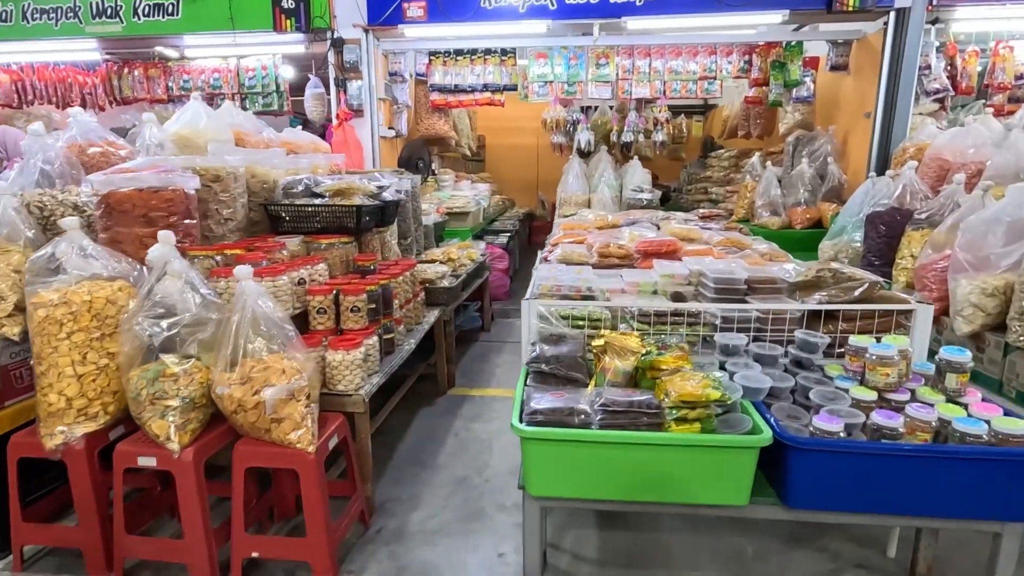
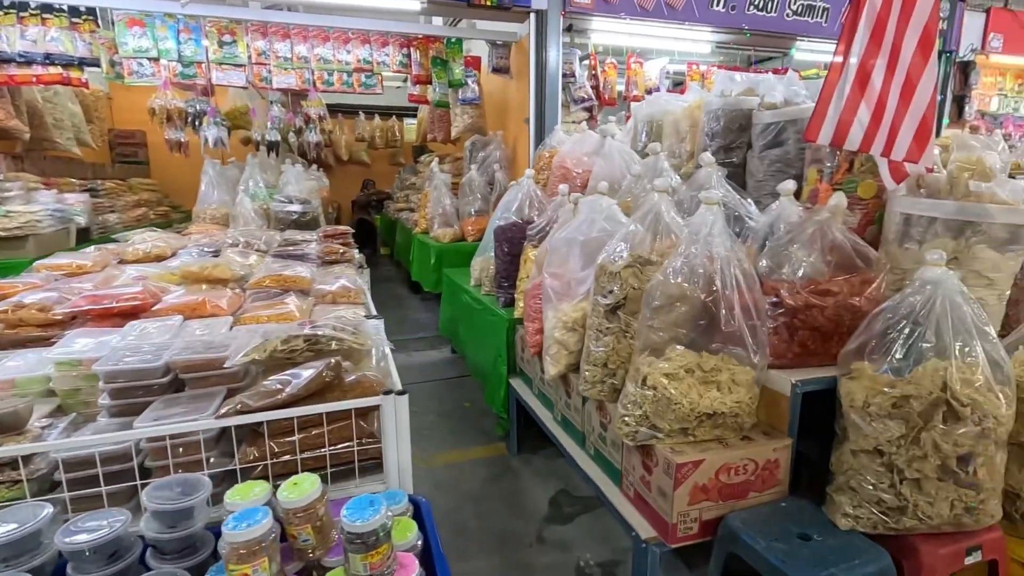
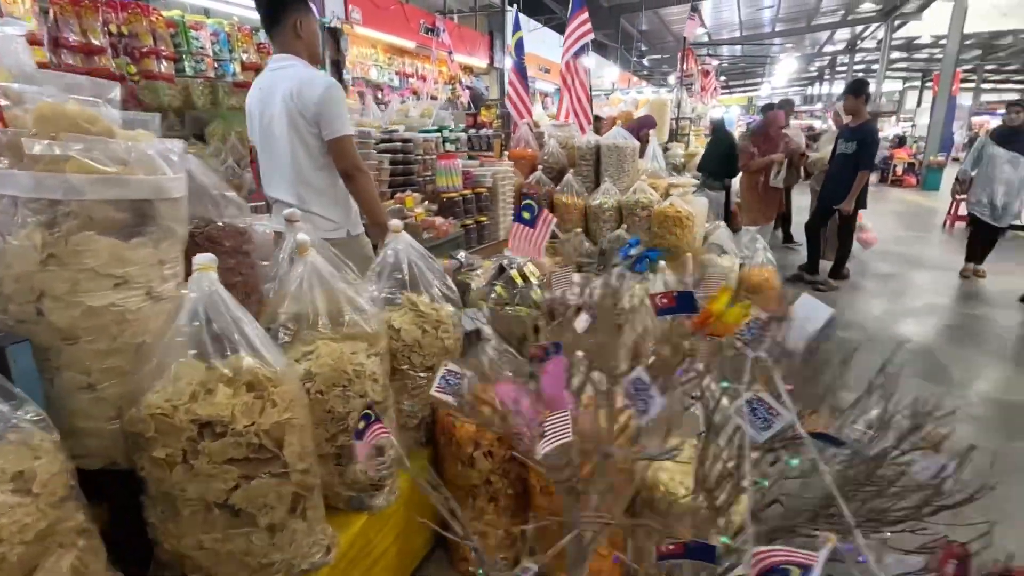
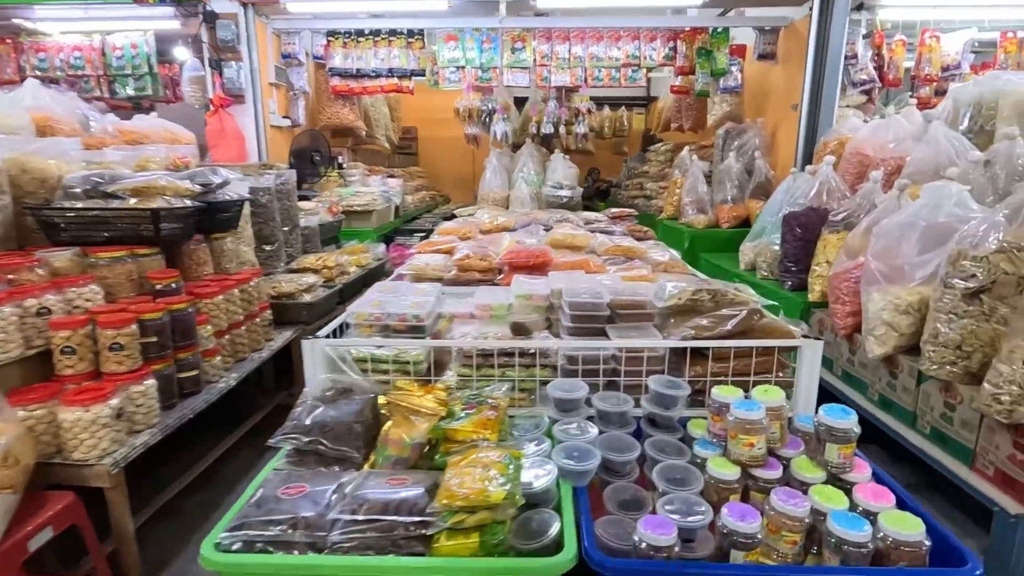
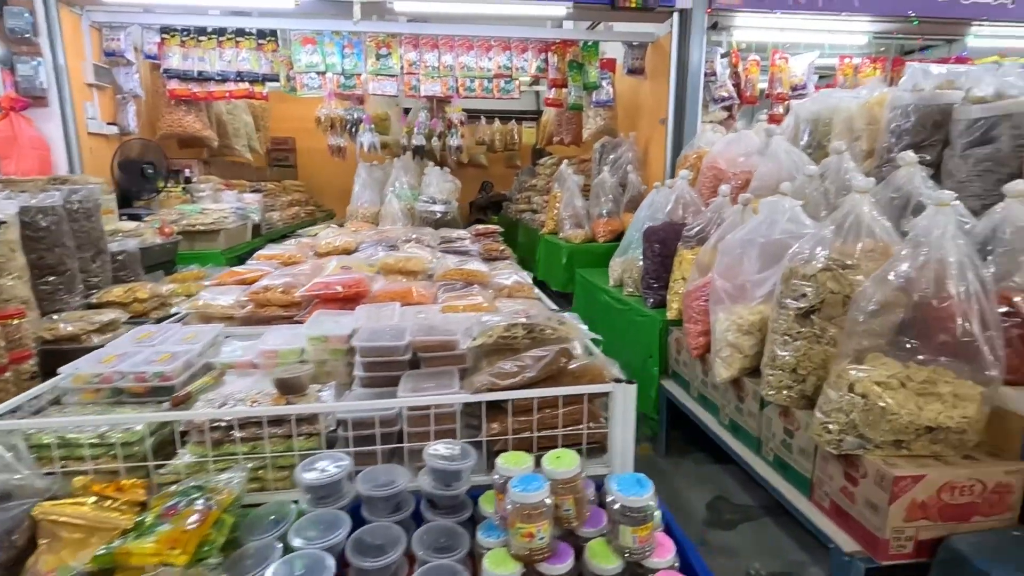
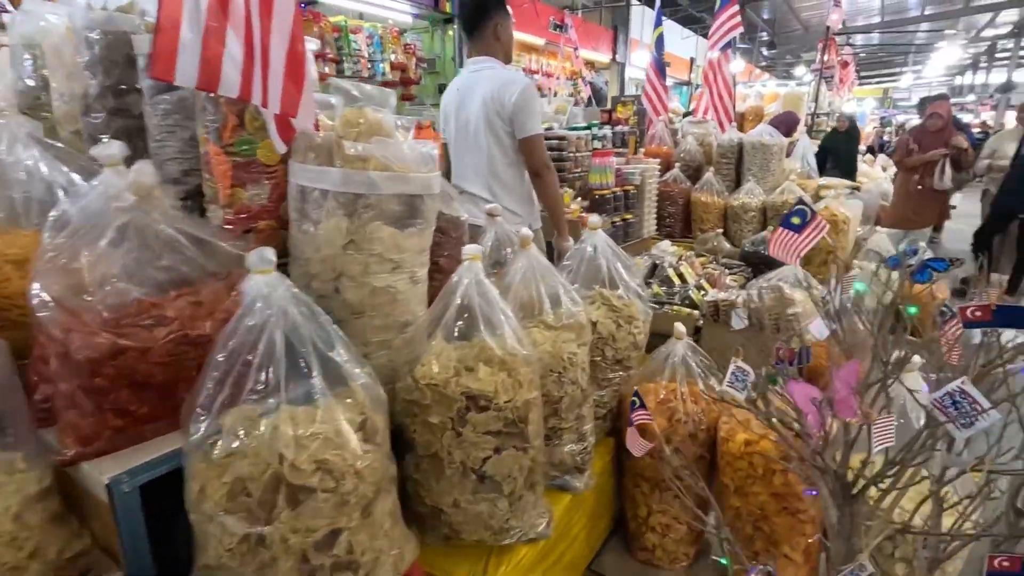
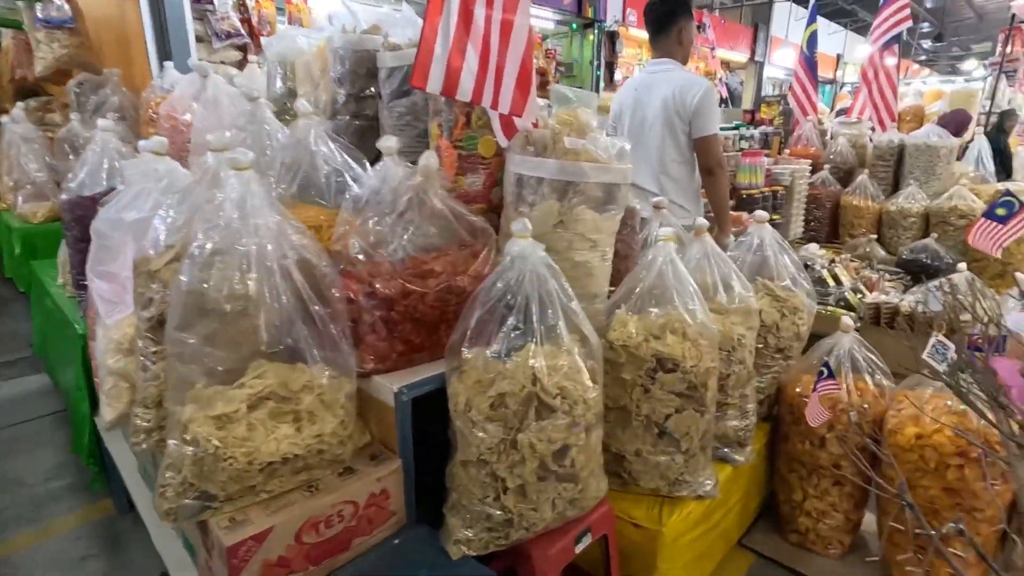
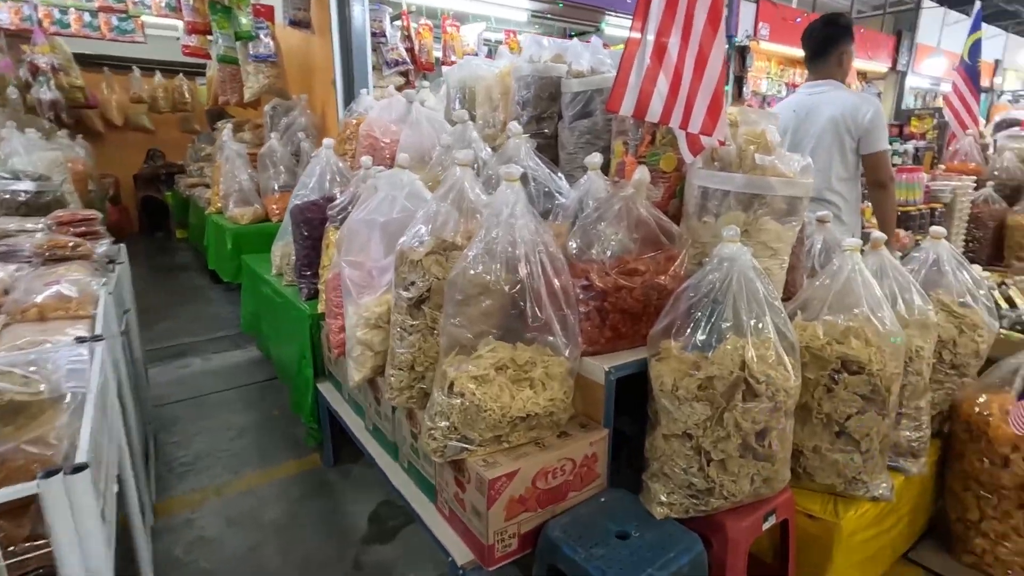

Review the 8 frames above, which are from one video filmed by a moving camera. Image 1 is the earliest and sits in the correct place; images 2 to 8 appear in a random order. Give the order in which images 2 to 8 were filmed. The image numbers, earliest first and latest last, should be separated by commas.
4, 5, 2, 8, 7, 6, 3
